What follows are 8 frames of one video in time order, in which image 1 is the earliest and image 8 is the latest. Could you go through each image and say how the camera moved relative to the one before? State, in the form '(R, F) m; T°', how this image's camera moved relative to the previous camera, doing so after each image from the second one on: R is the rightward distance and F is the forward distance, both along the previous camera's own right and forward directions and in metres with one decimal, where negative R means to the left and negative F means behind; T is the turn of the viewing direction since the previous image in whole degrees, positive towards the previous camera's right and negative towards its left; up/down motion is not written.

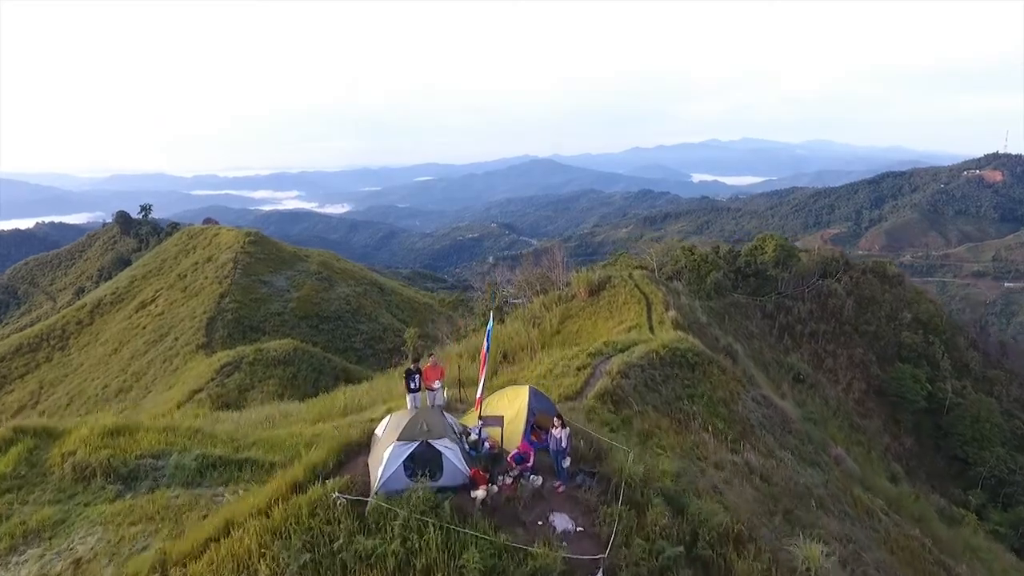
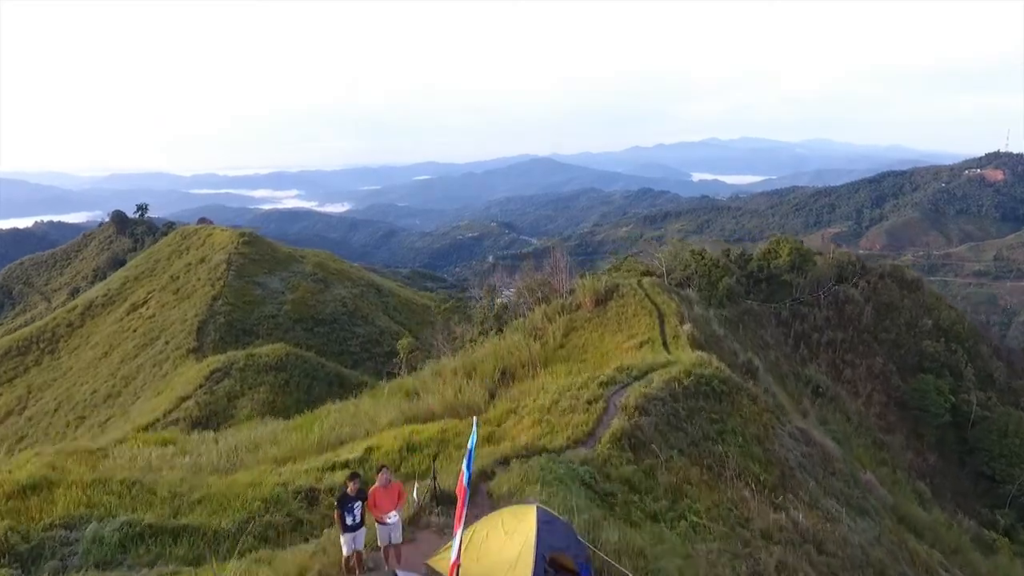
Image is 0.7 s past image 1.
(0.0, +1.2) m; 0°
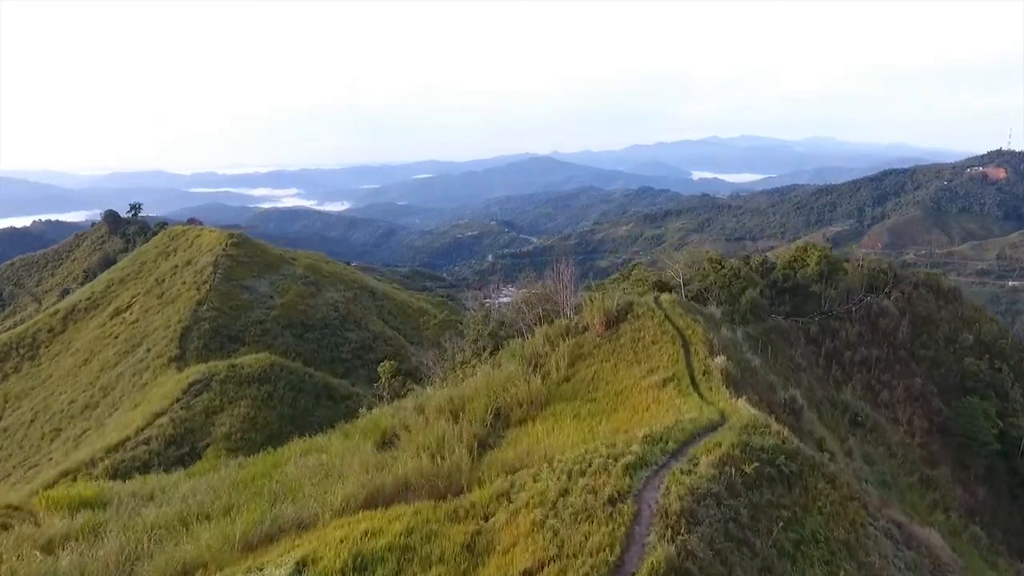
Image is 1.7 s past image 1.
(+0.1, +2.2) m; 0°
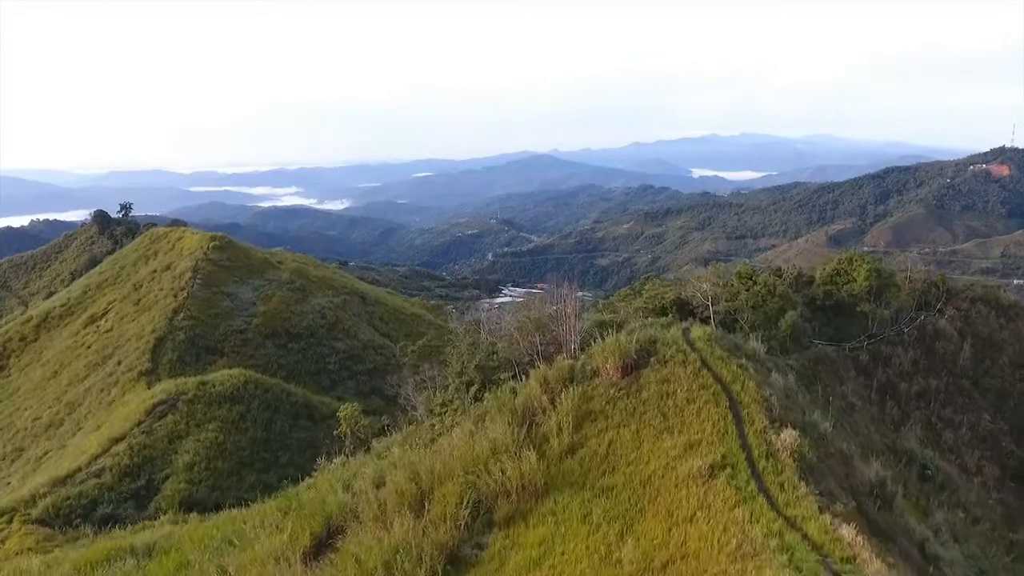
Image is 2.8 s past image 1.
(+0.2, +2.9) m; 0°
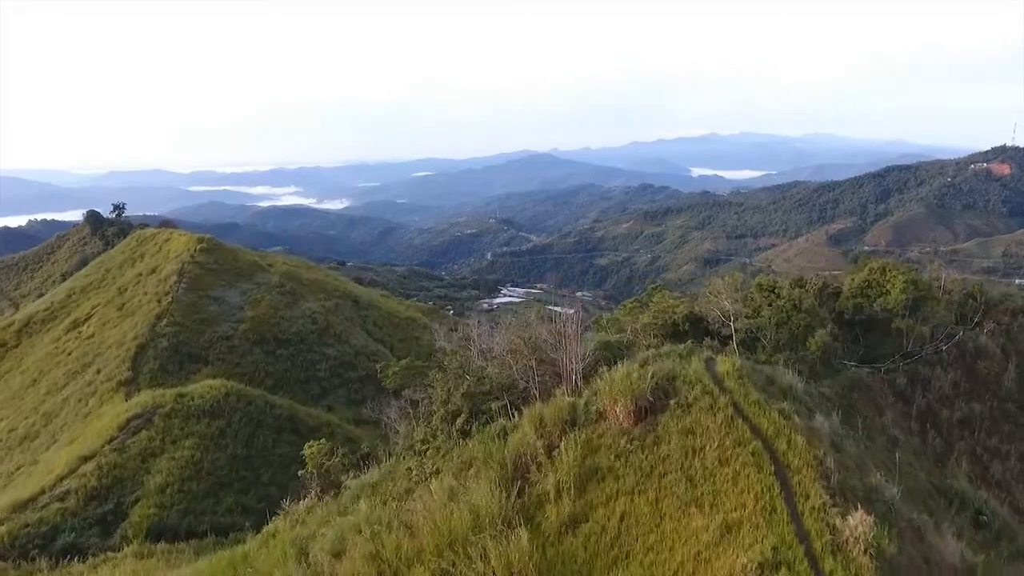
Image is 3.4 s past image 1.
(+0.1, +1.7) m; 0°
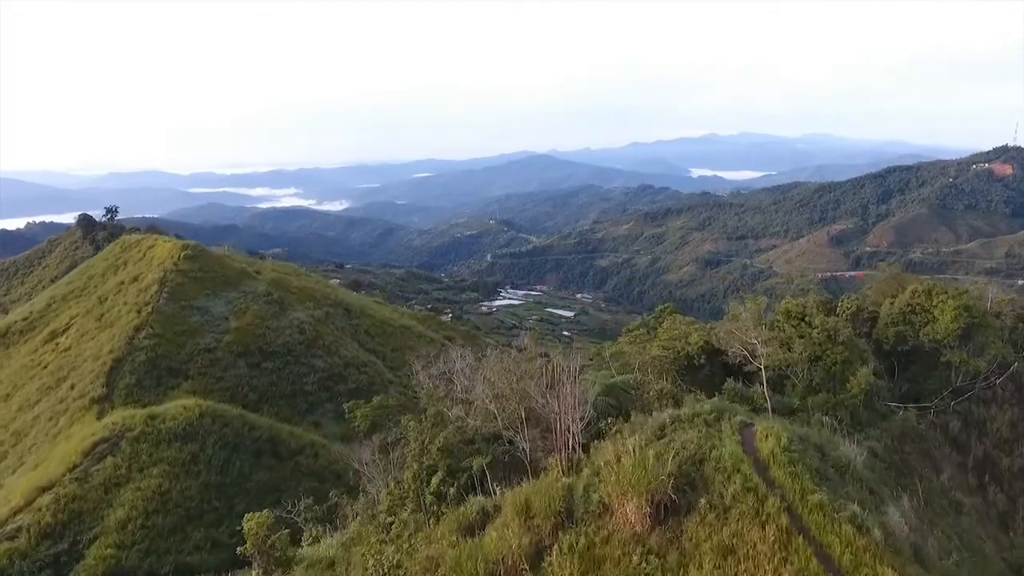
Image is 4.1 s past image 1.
(+0.2, +2.0) m; 0°
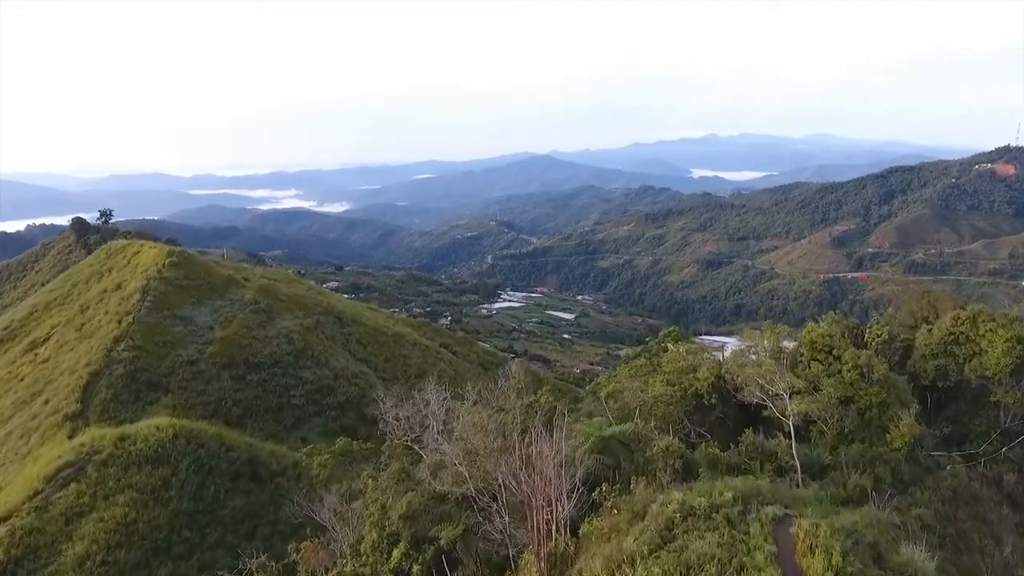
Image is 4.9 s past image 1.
(+0.3, +1.7) m; 0°
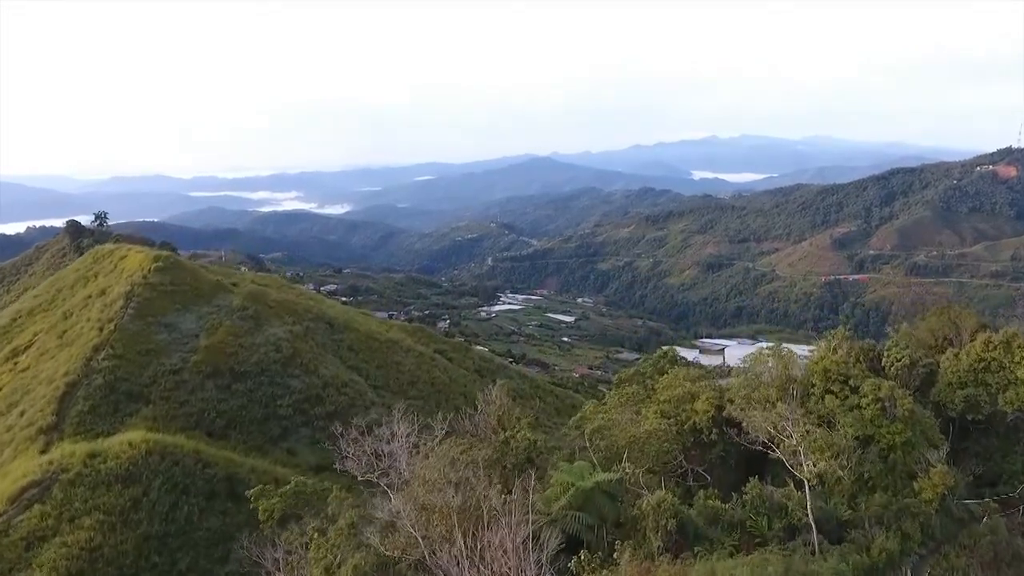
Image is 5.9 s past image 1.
(+0.4, +1.3) m; 0°
